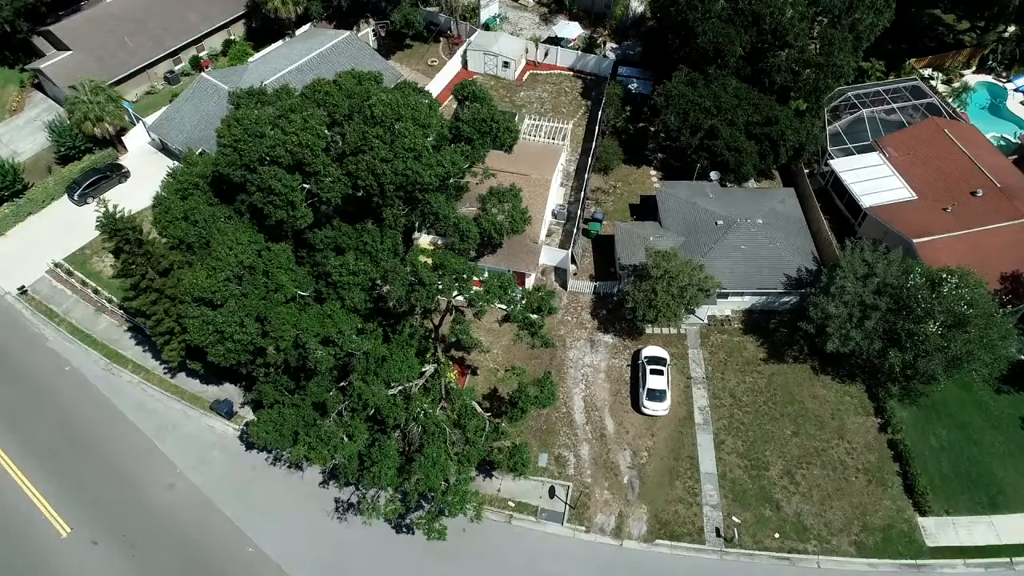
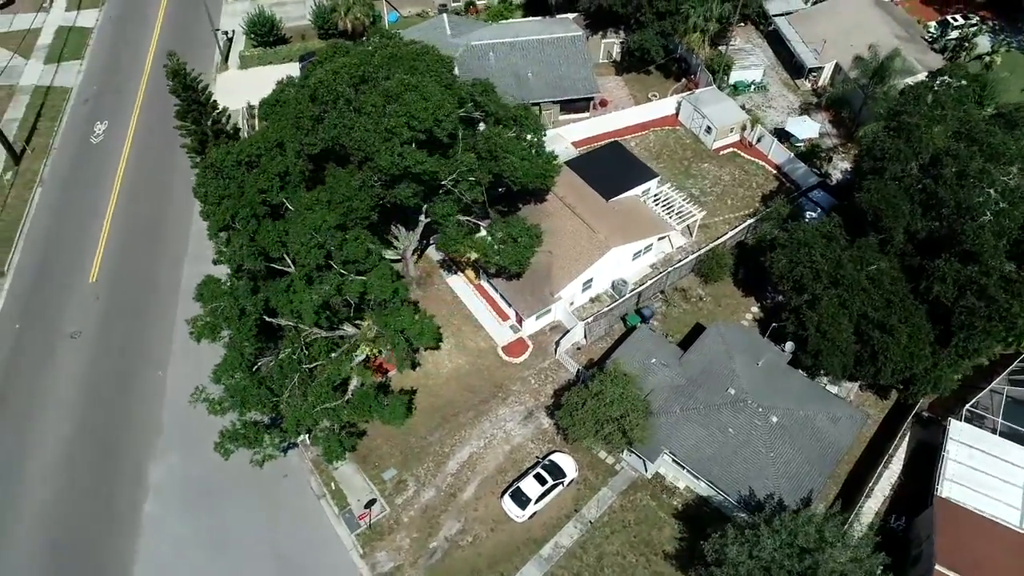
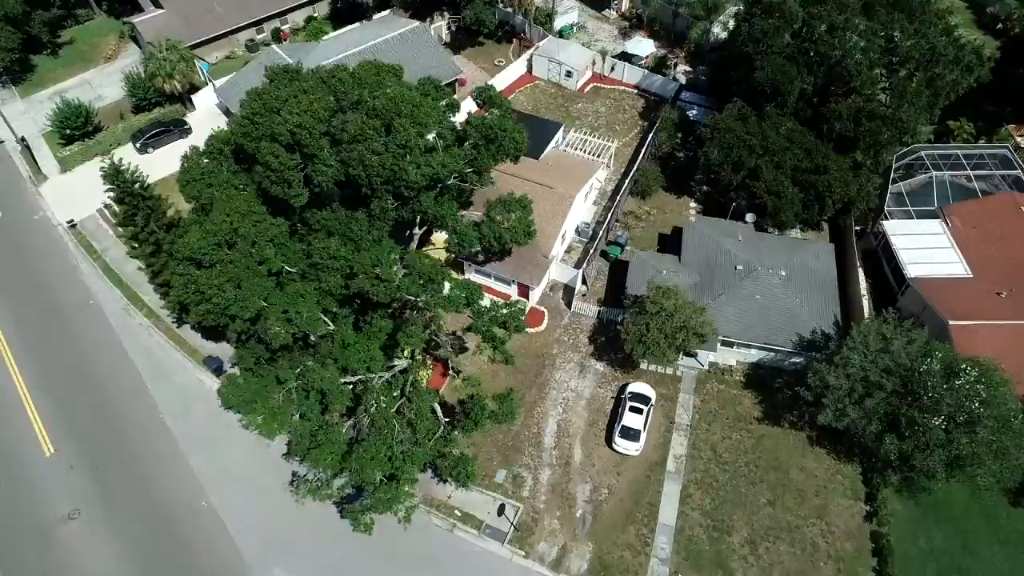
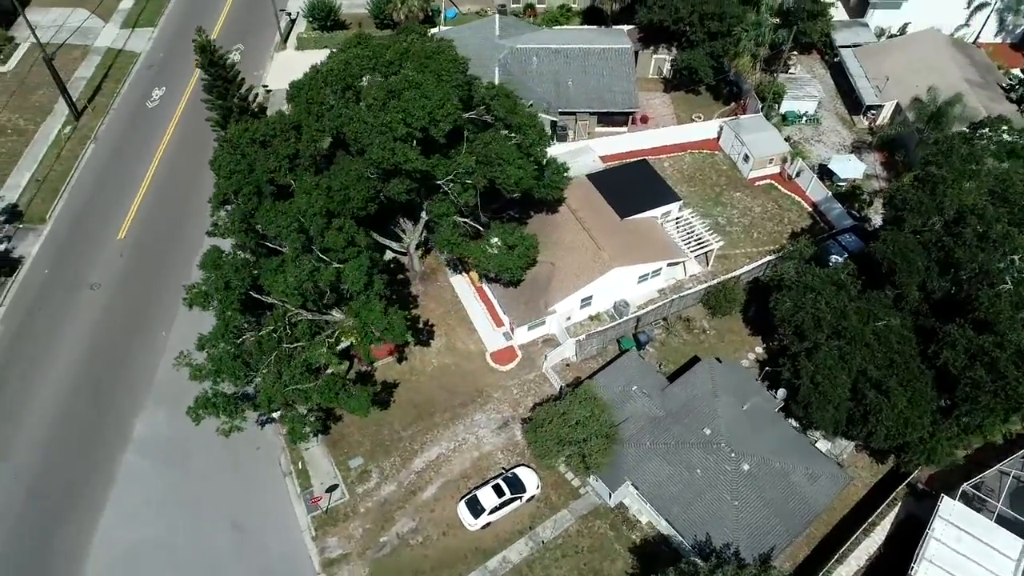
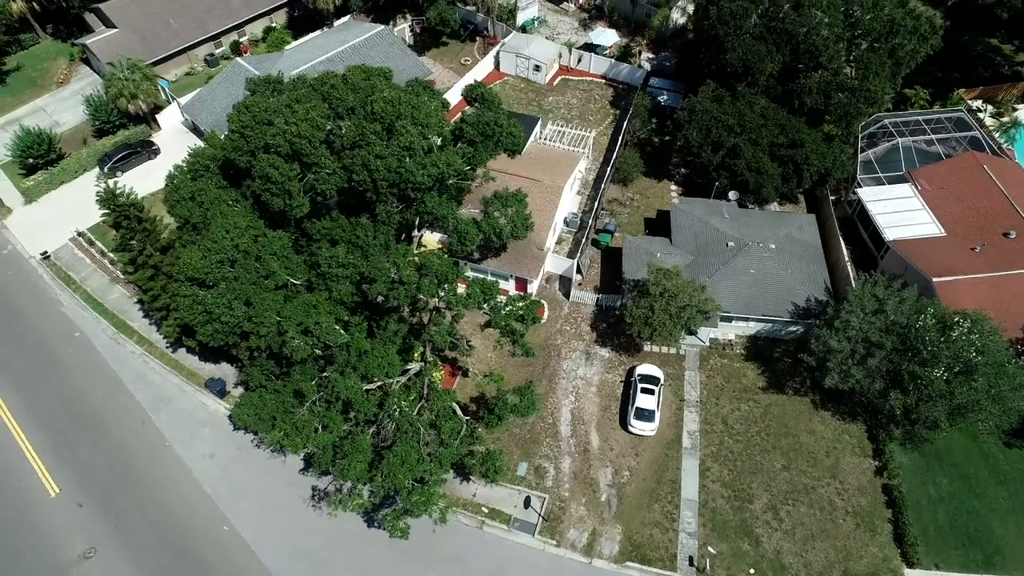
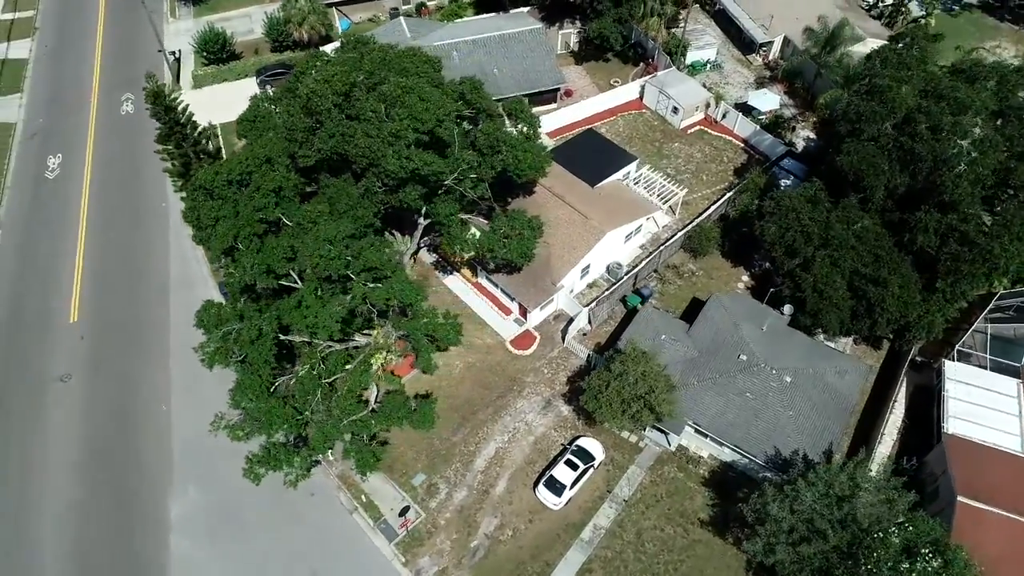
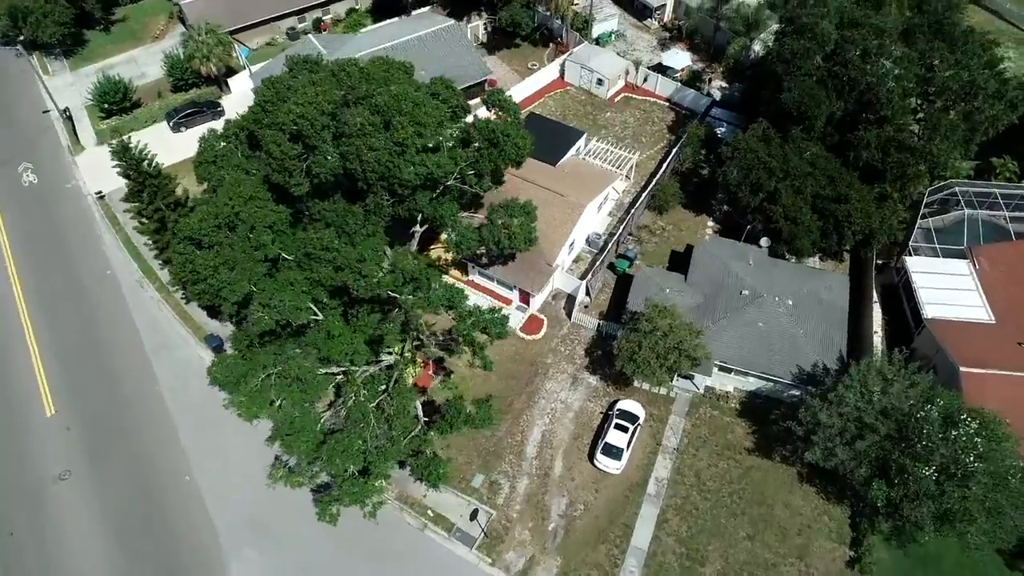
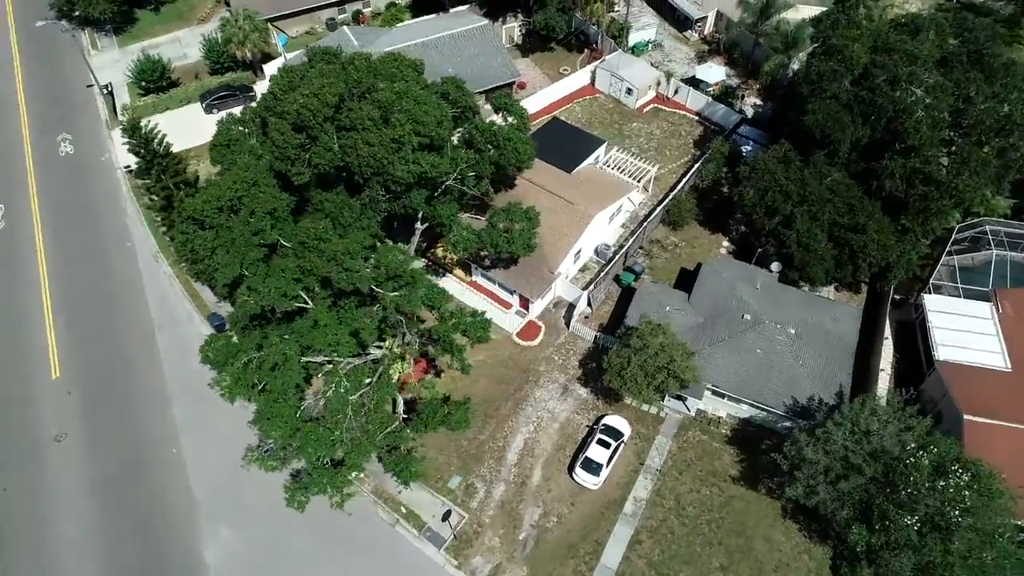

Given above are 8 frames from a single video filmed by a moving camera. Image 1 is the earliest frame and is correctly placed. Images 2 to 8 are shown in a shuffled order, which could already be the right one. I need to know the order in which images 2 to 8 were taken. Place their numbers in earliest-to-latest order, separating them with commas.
5, 3, 7, 8, 6, 2, 4
